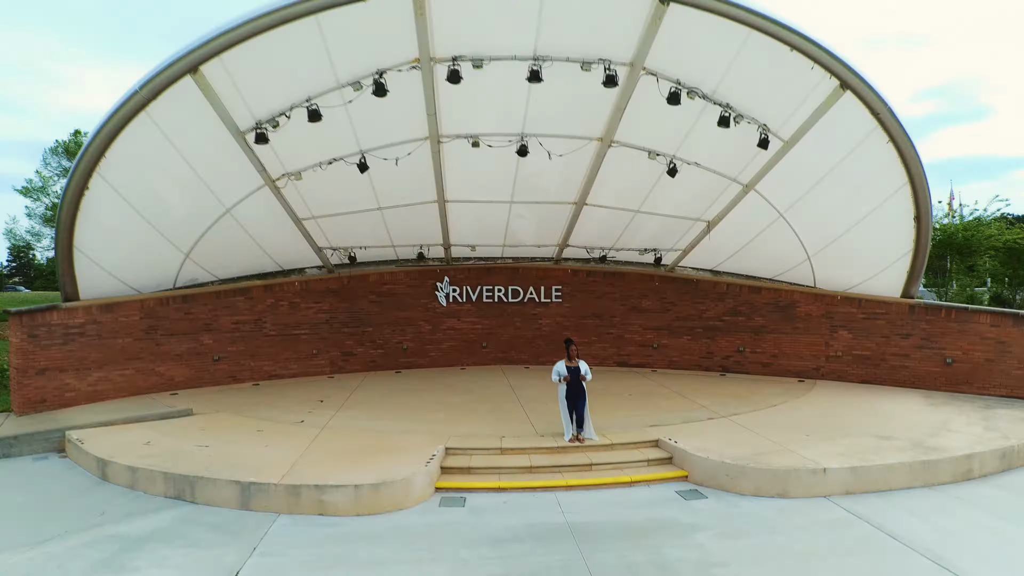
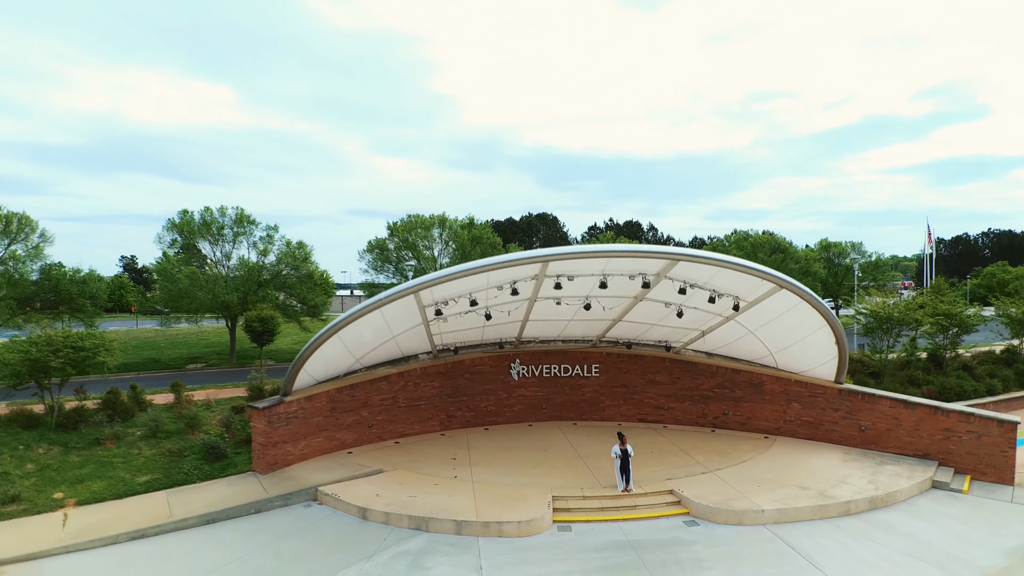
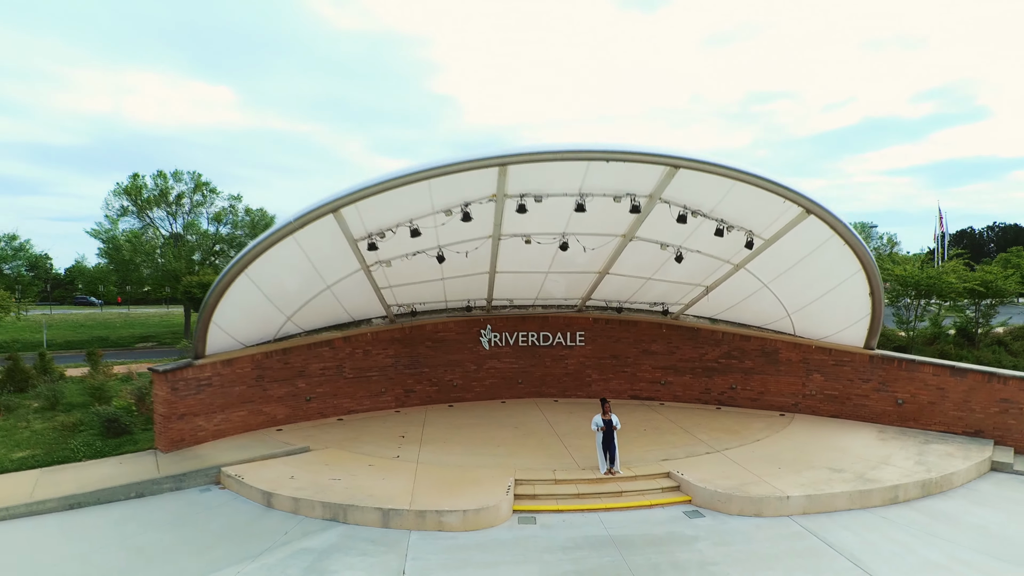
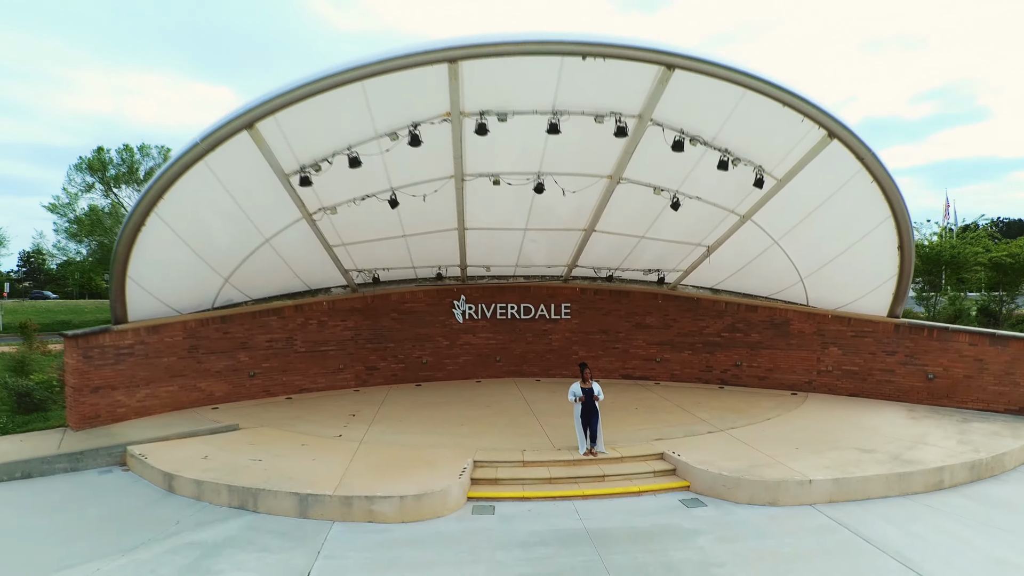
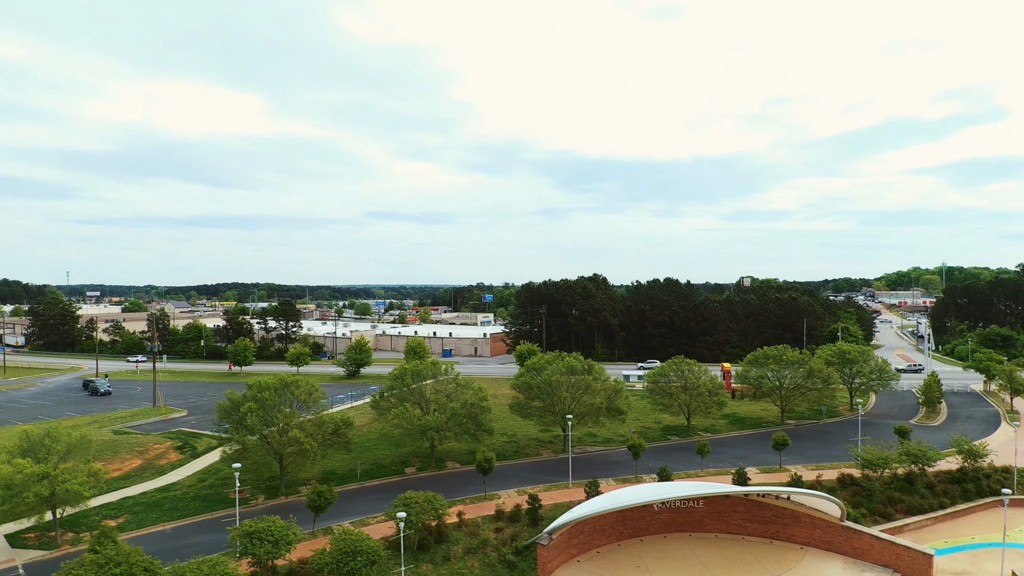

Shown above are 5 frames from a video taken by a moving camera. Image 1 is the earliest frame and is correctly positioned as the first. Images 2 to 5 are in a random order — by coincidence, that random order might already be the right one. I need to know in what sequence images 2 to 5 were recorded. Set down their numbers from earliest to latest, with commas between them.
4, 3, 2, 5
